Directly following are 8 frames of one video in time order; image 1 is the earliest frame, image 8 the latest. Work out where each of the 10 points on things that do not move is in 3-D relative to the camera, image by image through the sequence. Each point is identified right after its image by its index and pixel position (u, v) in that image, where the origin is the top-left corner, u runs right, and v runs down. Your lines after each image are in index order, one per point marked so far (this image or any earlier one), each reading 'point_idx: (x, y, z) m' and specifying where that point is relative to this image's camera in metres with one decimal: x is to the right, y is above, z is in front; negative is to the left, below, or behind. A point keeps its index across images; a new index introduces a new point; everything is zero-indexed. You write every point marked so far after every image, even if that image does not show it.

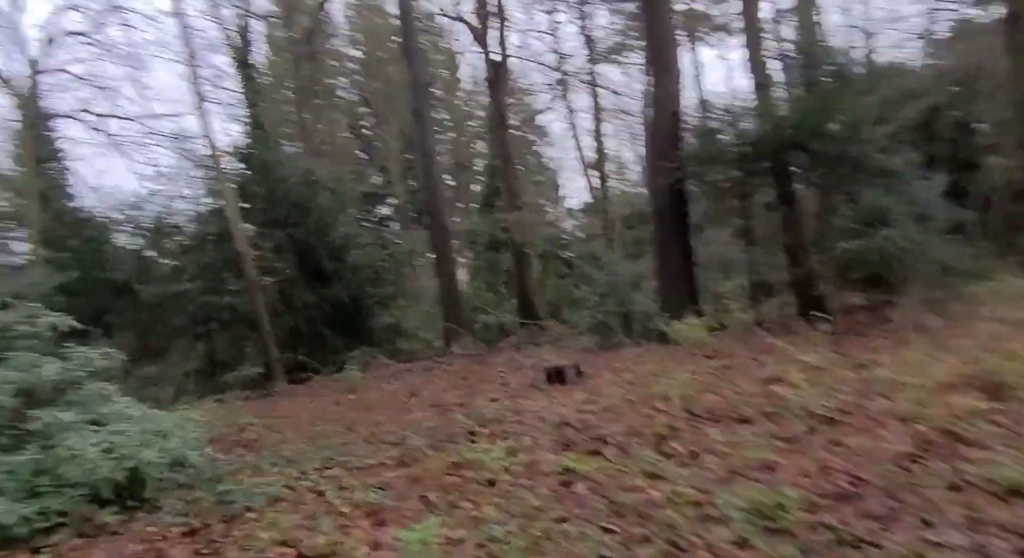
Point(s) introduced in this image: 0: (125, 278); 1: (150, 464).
0: (-9.5, 0.0, +14.8) m
1: (-2.6, -1.4, +4.4) m
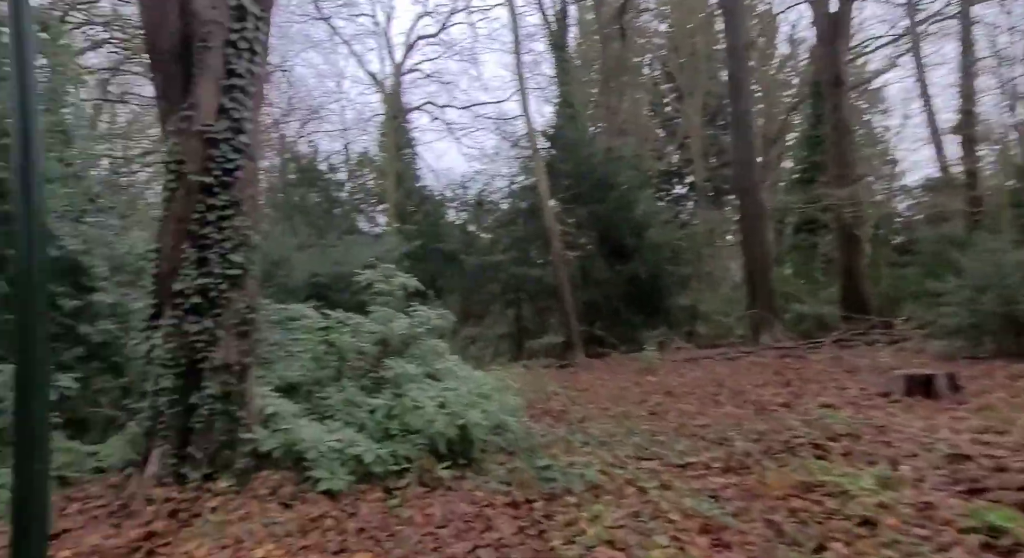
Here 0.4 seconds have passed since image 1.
0: (-1.6, +0.8, +16.8) m
1: (-0.3, -1.1, +4.5) m
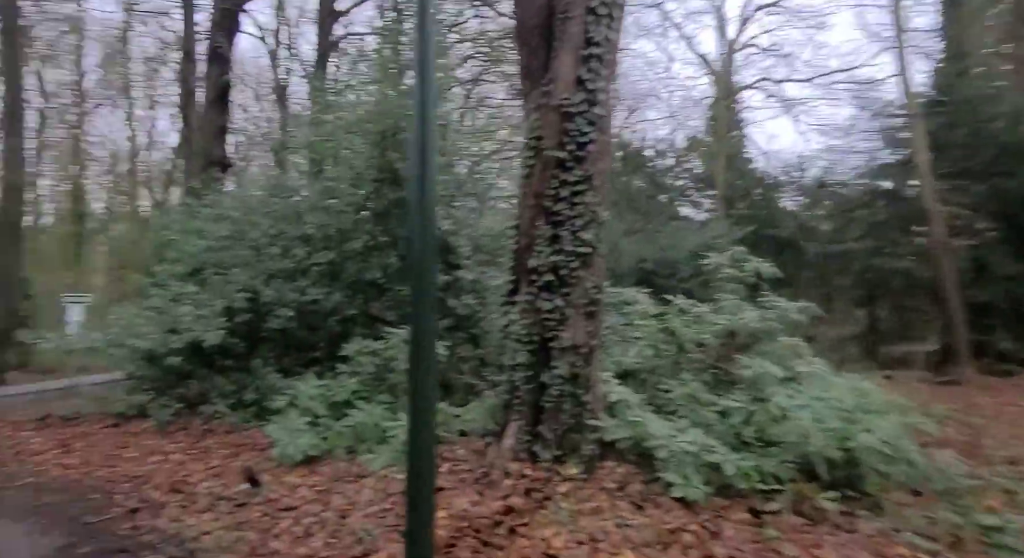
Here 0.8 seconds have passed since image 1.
0: (+6.9, +1.1, +14.9) m
1: (+2.1, -1.0, +3.5) m
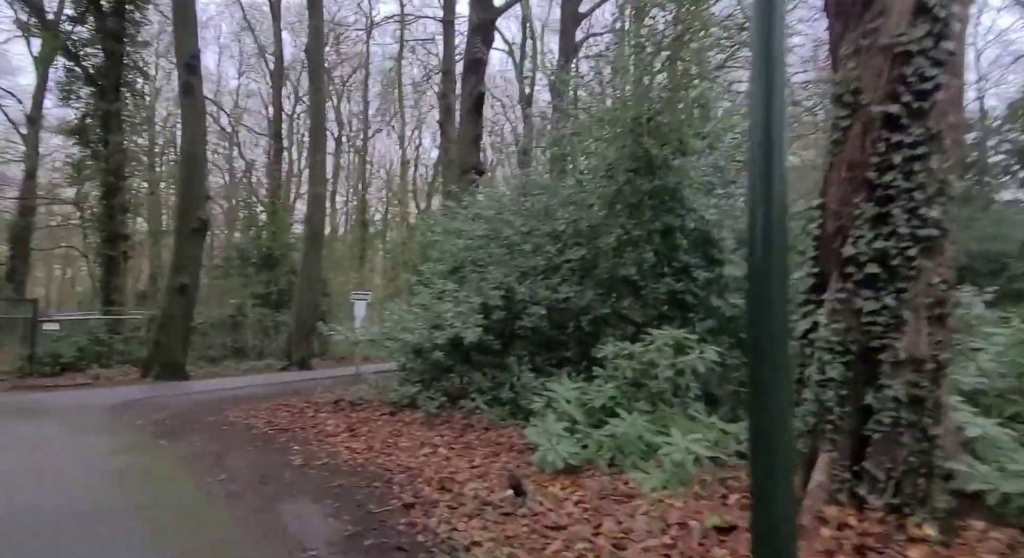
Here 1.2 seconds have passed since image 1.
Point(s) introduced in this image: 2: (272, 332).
0: (+12.1, +1.1, +10.7) m
1: (+3.4, -0.9, +1.9) m
2: (-7.7, -1.7, +19.5) m
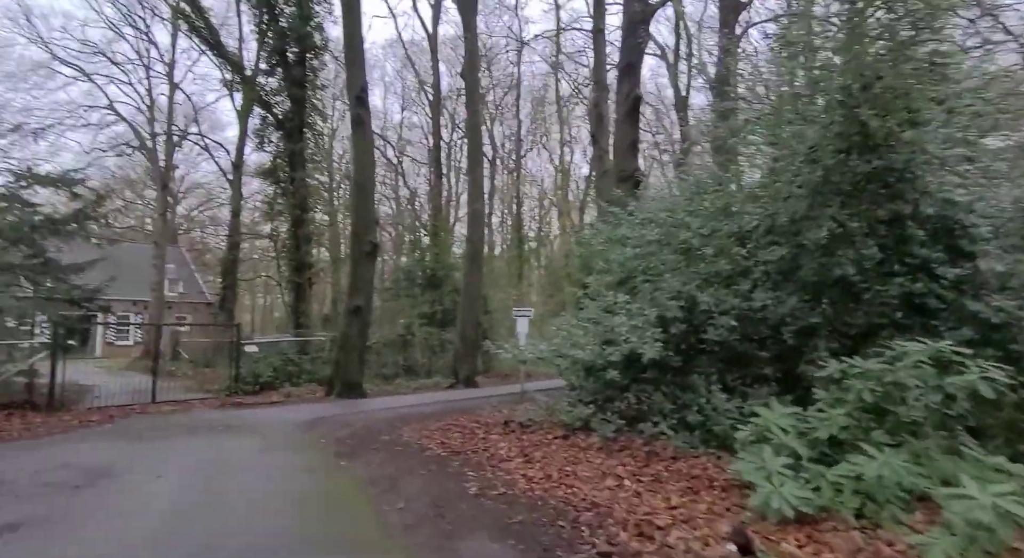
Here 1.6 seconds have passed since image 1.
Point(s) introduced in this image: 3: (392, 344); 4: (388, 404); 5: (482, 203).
0: (+14.4, +1.4, +6.7) m
1: (+3.9, -0.8, +0.3) m
2: (-2.4, -2.4, +20.1) m
3: (-3.8, -2.1, +19.2) m
4: (-2.7, -2.7, +13.2) m
5: (-0.9, +2.3, +17.9) m
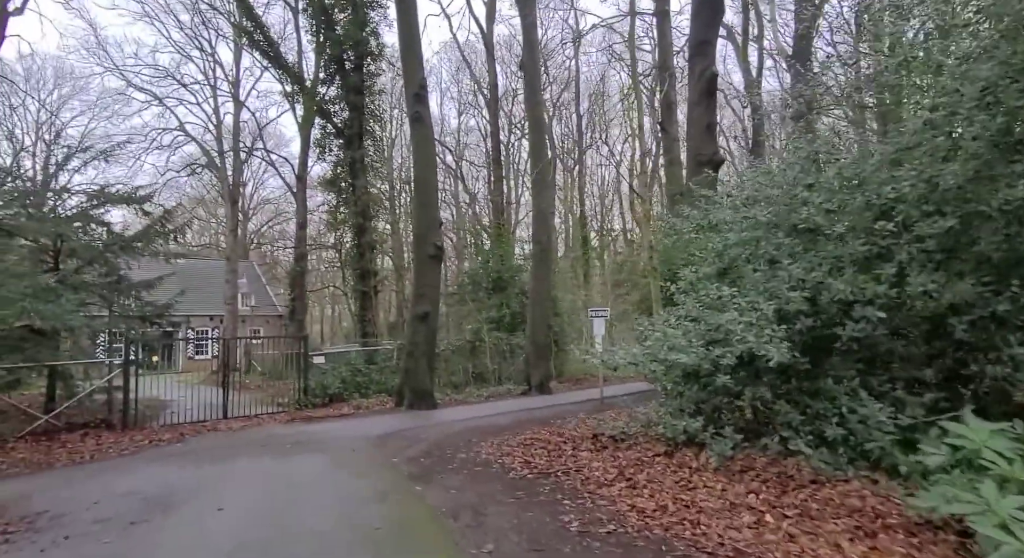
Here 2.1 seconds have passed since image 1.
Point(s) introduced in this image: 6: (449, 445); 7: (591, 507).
0: (+15.1, +2.1, +4.4) m
1: (+4.1, -0.5, -1.0) m
2: (-0.1, -2.4, +19.3) m
3: (-1.6, -2.2, +18.5) m
4: (-1.1, -2.8, +12.4) m
5: (+1.0, +2.2, +17.0) m
6: (-0.9, -2.4, +8.7) m
7: (+0.6, -1.8, +4.9) m
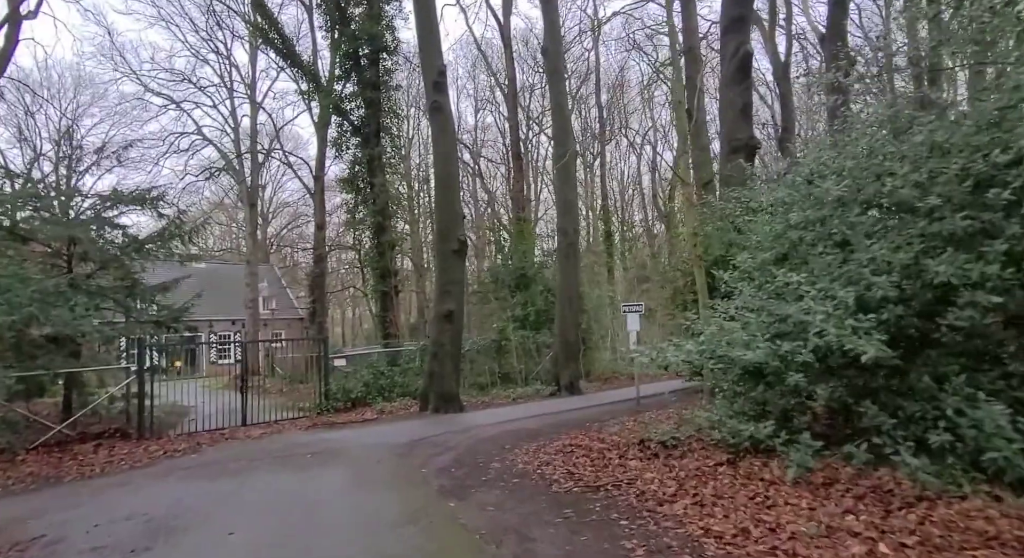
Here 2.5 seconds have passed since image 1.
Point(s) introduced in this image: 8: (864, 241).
0: (+15.4, +2.5, +3.2) m
1: (+4.3, -0.4, -1.8) m
2: (+0.7, -2.3, +18.6) m
3: (-0.8, -2.1, +17.9) m
4: (-0.5, -2.7, +11.8) m
5: (+1.6, +2.4, +16.3) m
6: (-0.4, -2.3, +8.0) m
7: (+1.0, -1.7, +4.2) m
8: (+3.1, +0.4, +5.4) m
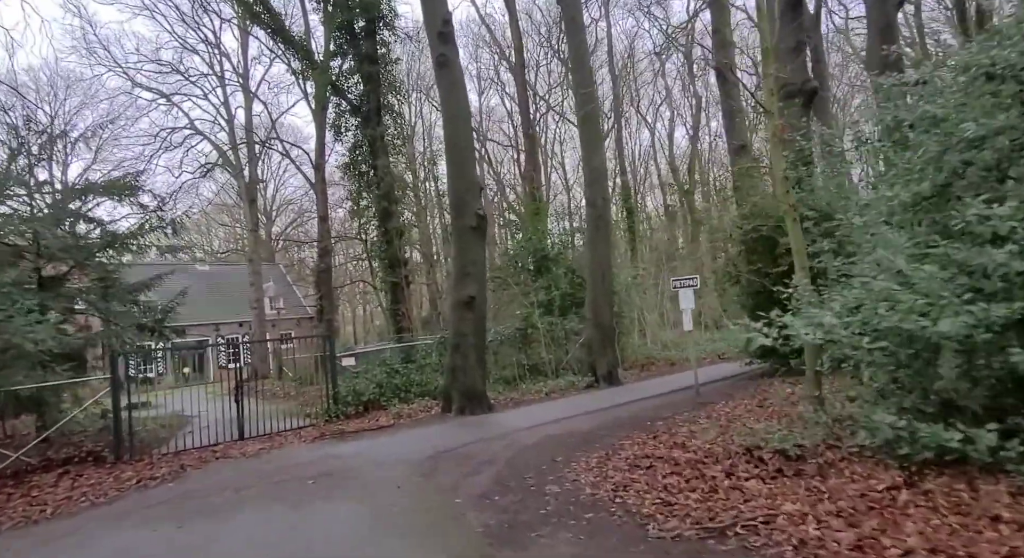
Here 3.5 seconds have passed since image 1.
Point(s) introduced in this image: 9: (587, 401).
0: (+15.6, +3.5, +1.1) m
1: (+4.6, 0.0, -3.6) m
2: (+1.4, -1.8, +16.8) m
3: (-0.1, -1.6, +16.1) m
4: (+0.2, -2.3, +10.1) m
5: (+2.1, +2.9, +14.5) m
6: (+0.1, -2.0, +6.3) m
7: (+1.5, -1.4, +2.4) m
8: (+3.5, +0.8, +3.6) m
9: (+1.4, -2.3, +11.5) m
